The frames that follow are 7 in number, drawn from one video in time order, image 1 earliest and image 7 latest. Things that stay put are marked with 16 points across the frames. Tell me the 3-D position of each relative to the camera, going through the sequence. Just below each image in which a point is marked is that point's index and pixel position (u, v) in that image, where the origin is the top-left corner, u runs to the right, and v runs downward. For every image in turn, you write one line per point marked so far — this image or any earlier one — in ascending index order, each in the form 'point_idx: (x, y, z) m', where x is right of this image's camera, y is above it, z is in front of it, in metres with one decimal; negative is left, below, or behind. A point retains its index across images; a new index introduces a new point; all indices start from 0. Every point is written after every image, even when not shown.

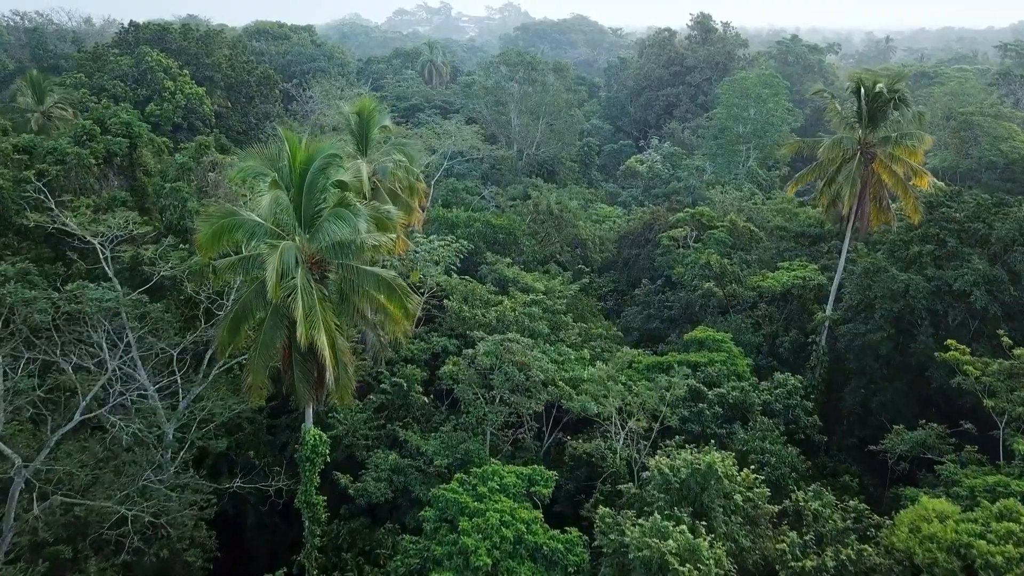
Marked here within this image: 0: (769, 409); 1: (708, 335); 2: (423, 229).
0: (+4.5, -2.1, +11.5) m
1: (+4.0, -1.0, +13.4) m
2: (-2.4, +1.6, +18.1) m
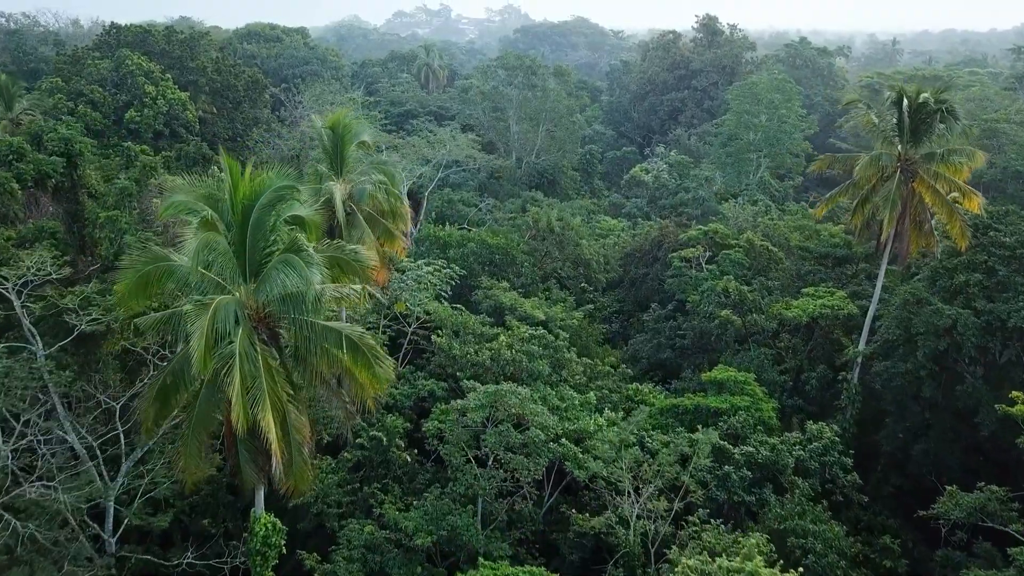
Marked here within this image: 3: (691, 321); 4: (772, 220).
0: (+4.5, -2.7, +10.0) m
1: (+3.9, -1.6, +11.9) m
2: (-2.5, +1.0, +16.6) m
3: (+4.2, -0.7, +15.1) m
4: (+7.7, +2.0, +19.4) m
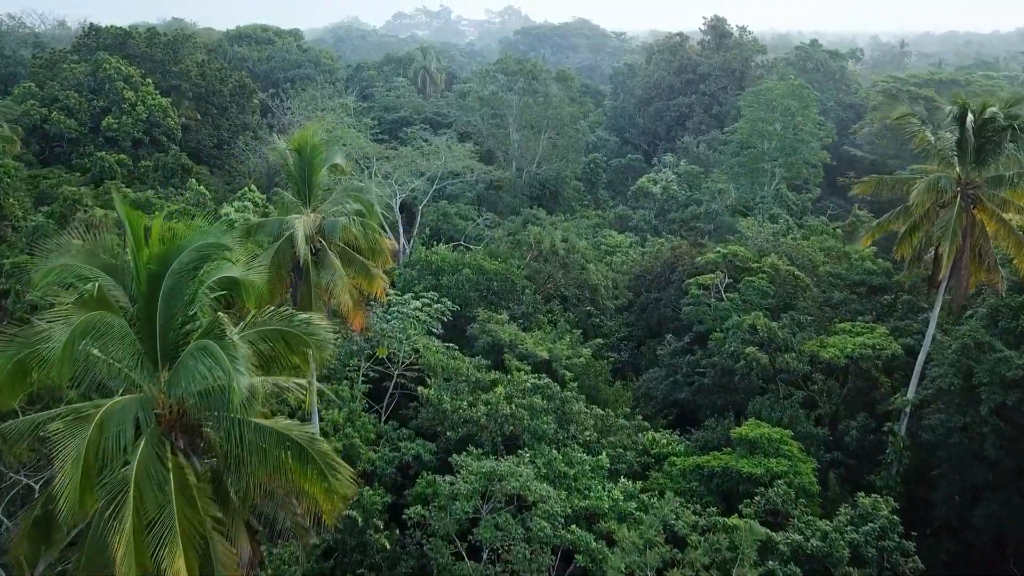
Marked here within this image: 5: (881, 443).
0: (+4.5, -3.4, +8.4) m
1: (+3.9, -2.3, +10.3) m
2: (-2.5, +0.3, +15.0) m
3: (+4.1, -1.4, +13.5) m
4: (+7.7, +1.3, +17.8) m
5: (+6.7, -2.8, +11.8) m
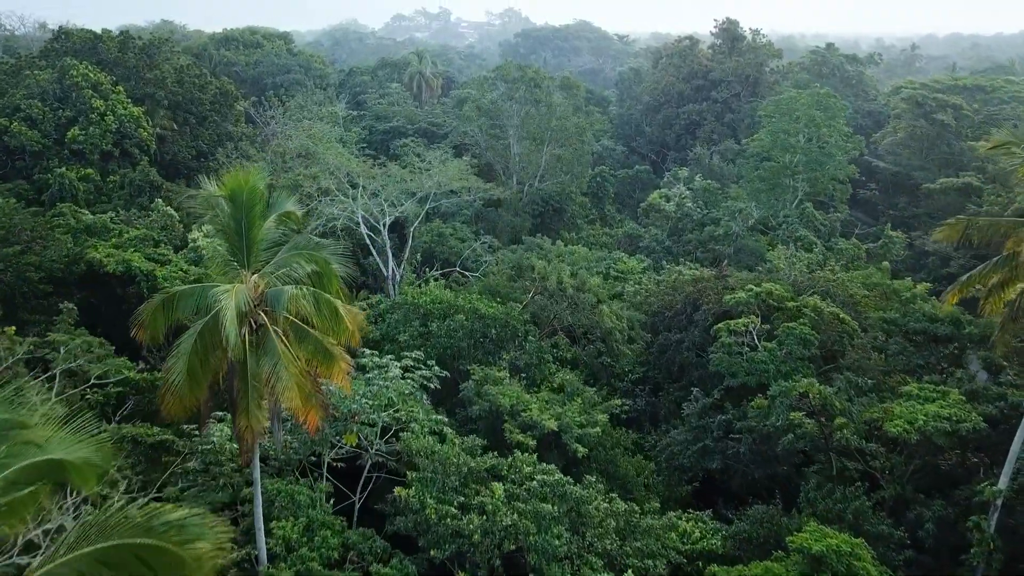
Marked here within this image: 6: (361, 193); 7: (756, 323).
0: (+4.5, -4.3, +6.3) m
1: (+3.9, -3.2, +8.2) m
2: (-2.5, -0.6, +13.0) m
3: (+4.2, -2.4, +11.5) m
4: (+7.8, +0.4, +15.8) m
5: (+6.7, -3.7, +9.7) m
6: (-4.6, +2.8, +19.8) m
7: (+4.9, -0.7, +13.2) m
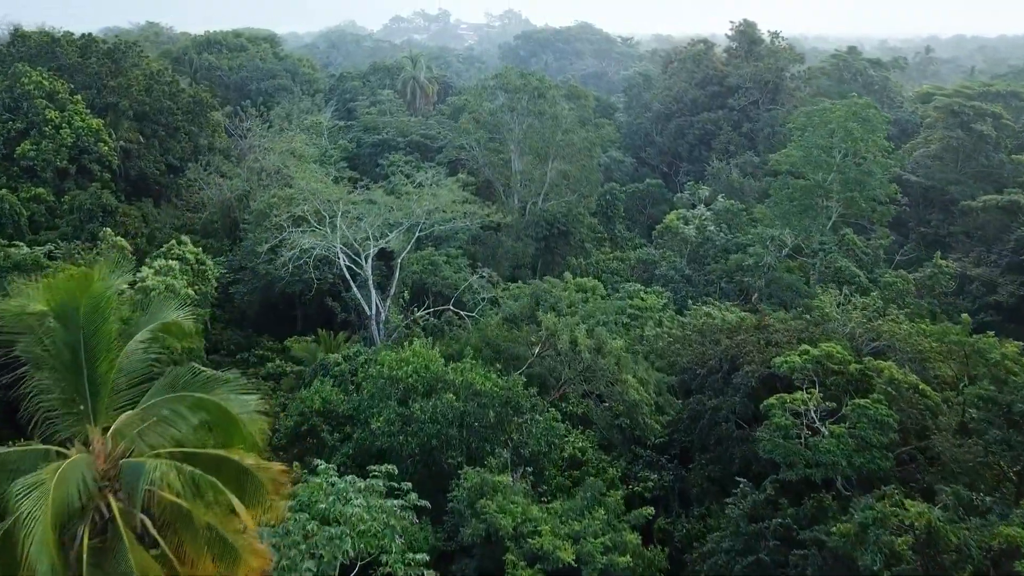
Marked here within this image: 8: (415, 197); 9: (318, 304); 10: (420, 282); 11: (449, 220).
0: (+4.5, -5.4, +3.8) m
1: (+4.0, -4.3, +5.7) m
2: (-2.4, -1.7, +10.4) m
3: (+4.2, -3.4, +8.9) m
4: (+7.8, -0.7, +13.2) m
5: (+6.7, -4.8, +7.1) m
6: (-4.6, +1.7, +17.3) m
7: (+5.0, -1.8, +10.6) m
8: (-2.8, +2.6, +18.6) m
9: (-5.8, -0.4, +19.3) m
10: (-2.6, +0.2, +18.4) m
11: (-1.7, +1.9, +18.2) m
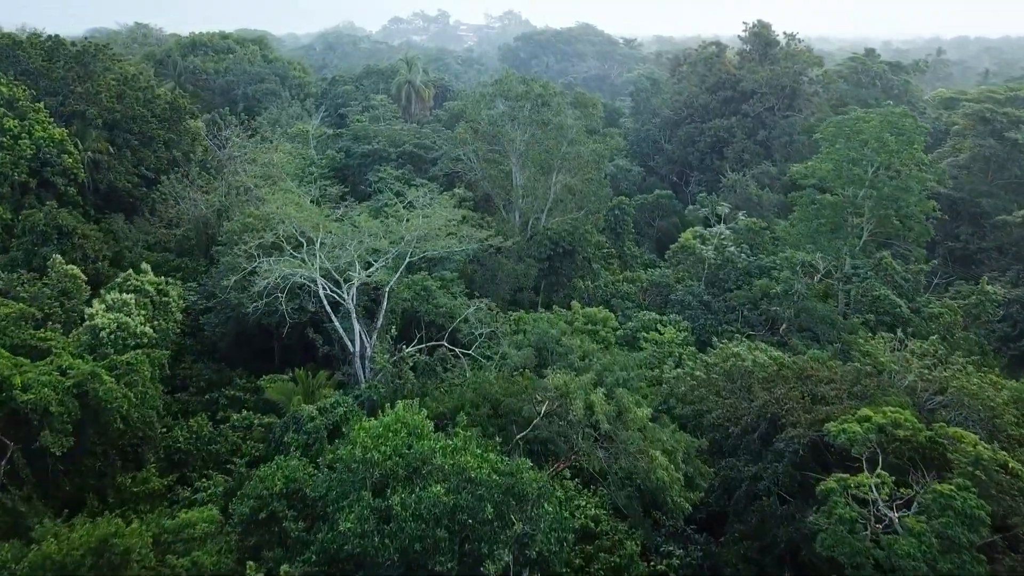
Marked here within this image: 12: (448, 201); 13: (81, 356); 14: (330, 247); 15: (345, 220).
0: (+4.6, -6.2, +1.9) m
1: (+4.0, -5.0, +3.8) m
2: (-2.4, -2.5, +8.5) m
3: (+4.2, -4.2, +7.0) m
4: (+7.8, -1.5, +11.3) m
5: (+6.8, -5.6, +5.2) m
6: (-4.5, +1.0, +15.4) m
7: (+5.0, -2.5, +8.7) m
8: (-2.7, +1.8, +16.7) m
9: (-5.7, -1.2, +17.4) m
10: (-2.6, -0.6, +16.5) m
11: (-1.7, +1.1, +16.3) m
12: (-1.8, +2.5, +18.5) m
13: (-8.3, -1.3, +12.6) m
14: (-4.4, +1.0, +15.7) m
15: (-4.3, +1.8, +16.8) m
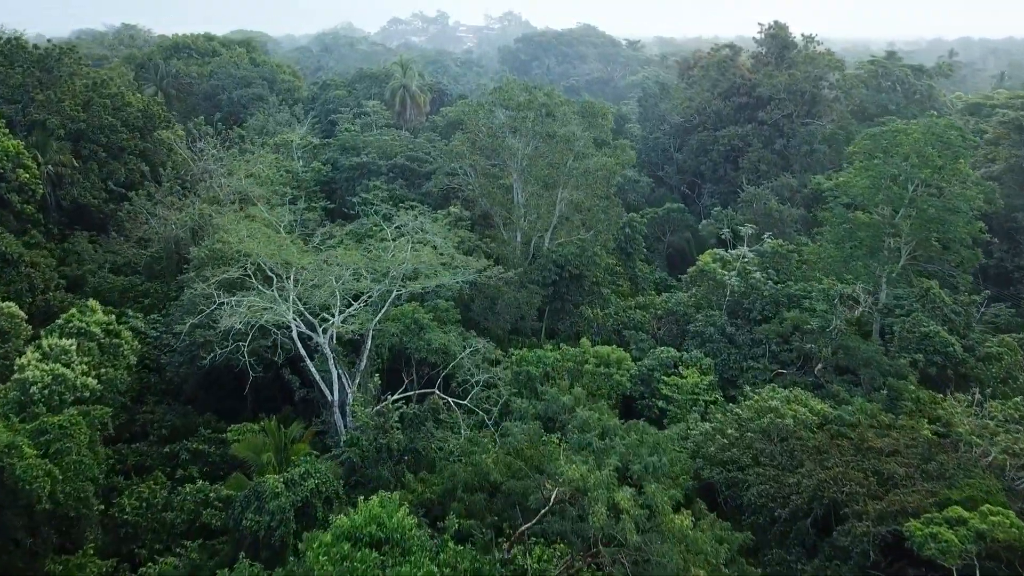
0: (+4.6, -7.0, 0.0) m
1: (+4.1, -5.8, +1.9) m
2: (-2.4, -3.3, +6.6) m
3: (+4.3, -5.0, +5.1) m
4: (+7.9, -2.3, +9.4) m
5: (+6.8, -6.4, +3.3) m
6: (-4.5, +0.1, +13.5) m
7: (+5.0, -3.3, +6.8) m
8: (-2.7, +1.0, +14.8) m
9: (-5.7, -2.0, +15.4) m
10: (-2.5, -1.4, +14.5) m
11: (-1.7, +0.3, +14.4) m
12: (-1.8, +1.7, +16.6) m
13: (-8.3, -2.1, +10.7) m
14: (-4.3, +0.2, +13.8) m
15: (-4.2, +1.0, +14.8) m
